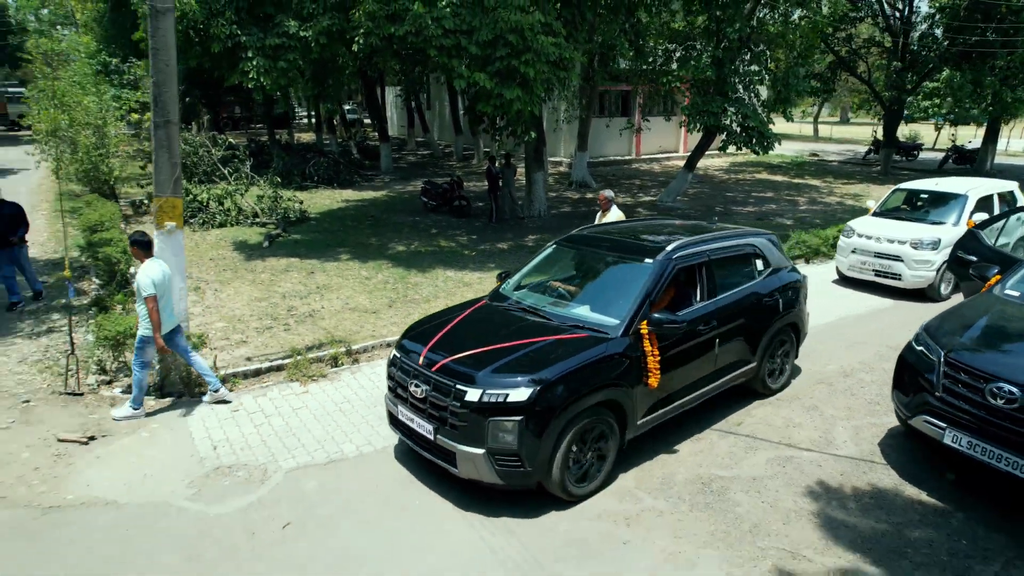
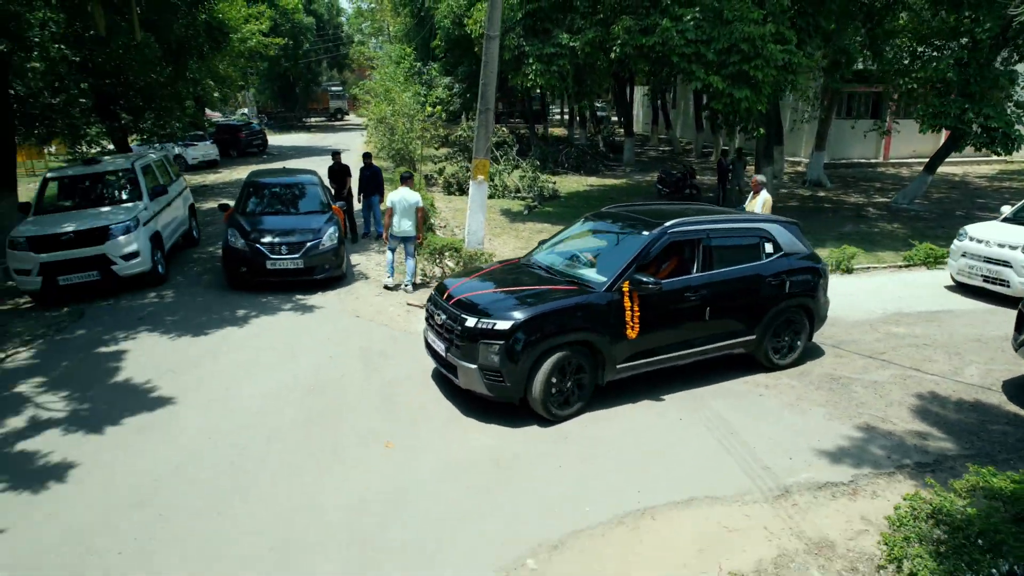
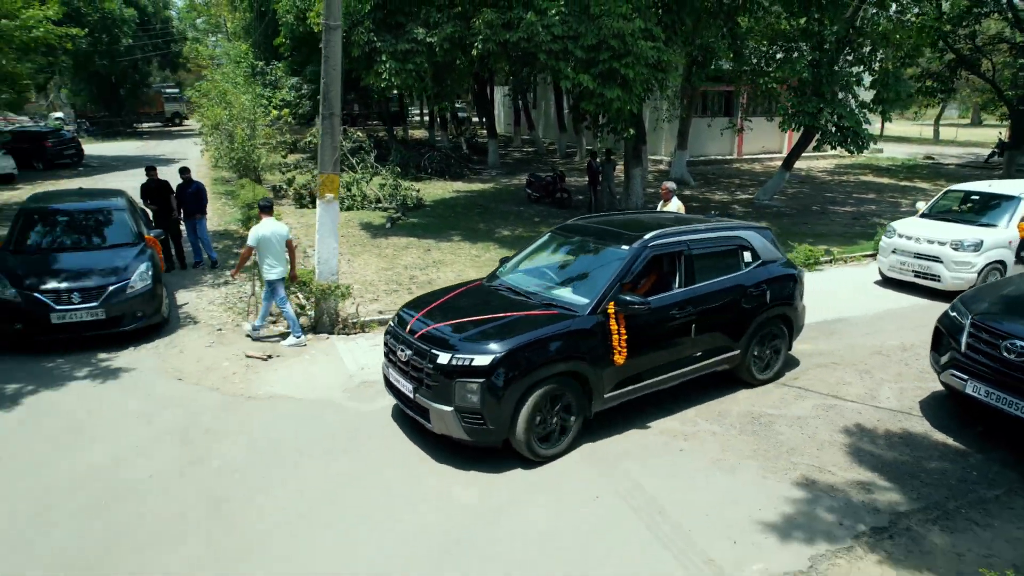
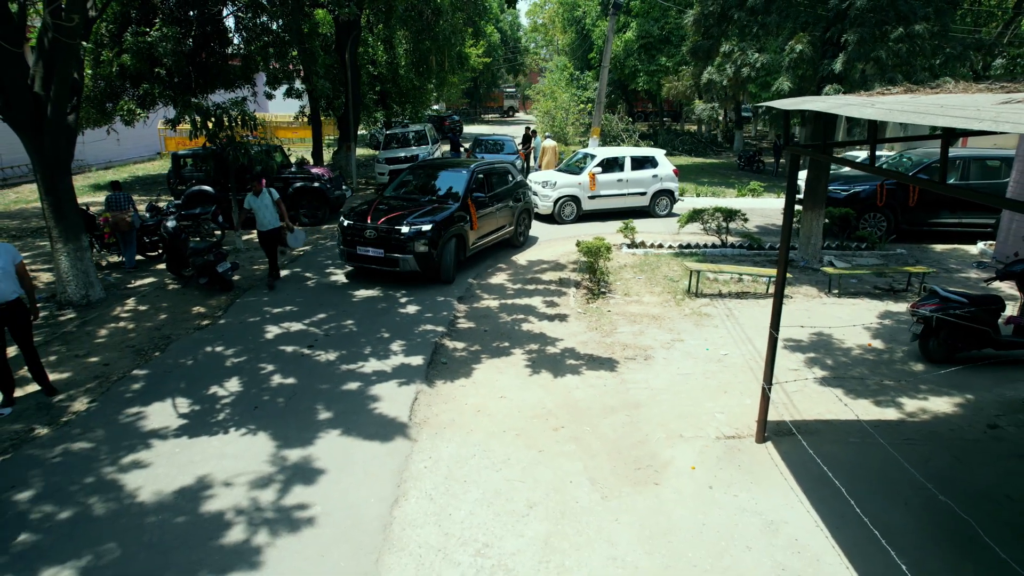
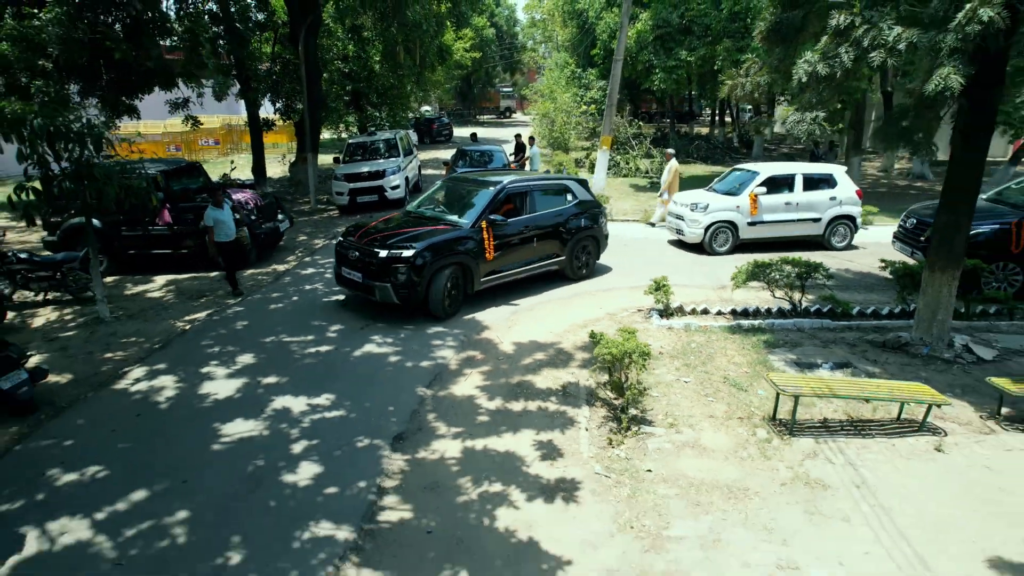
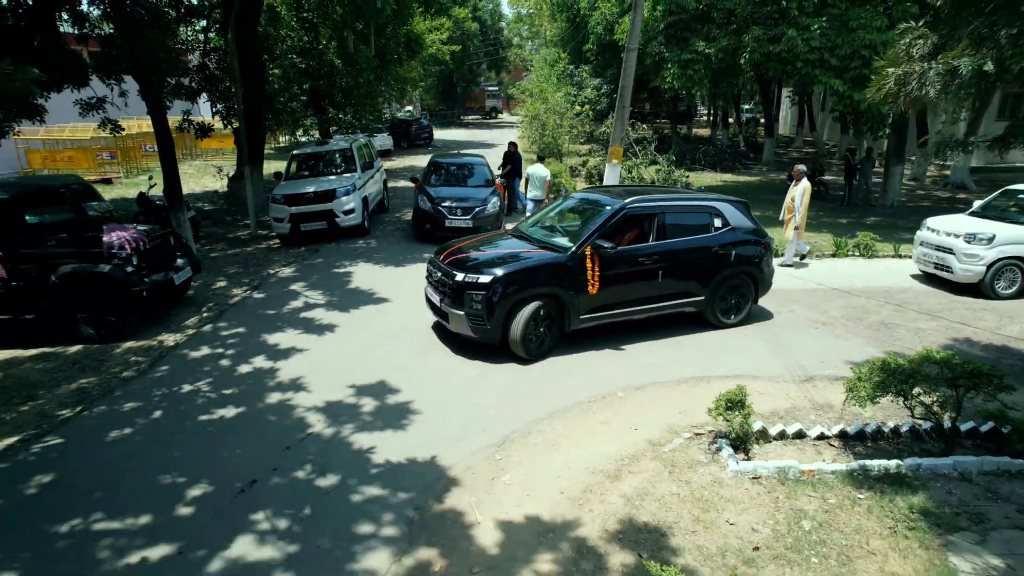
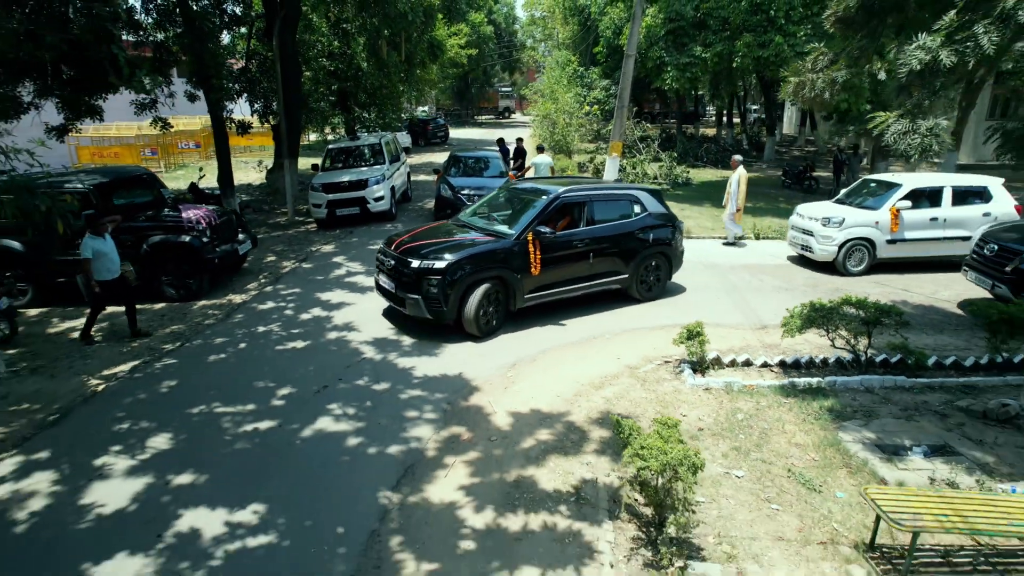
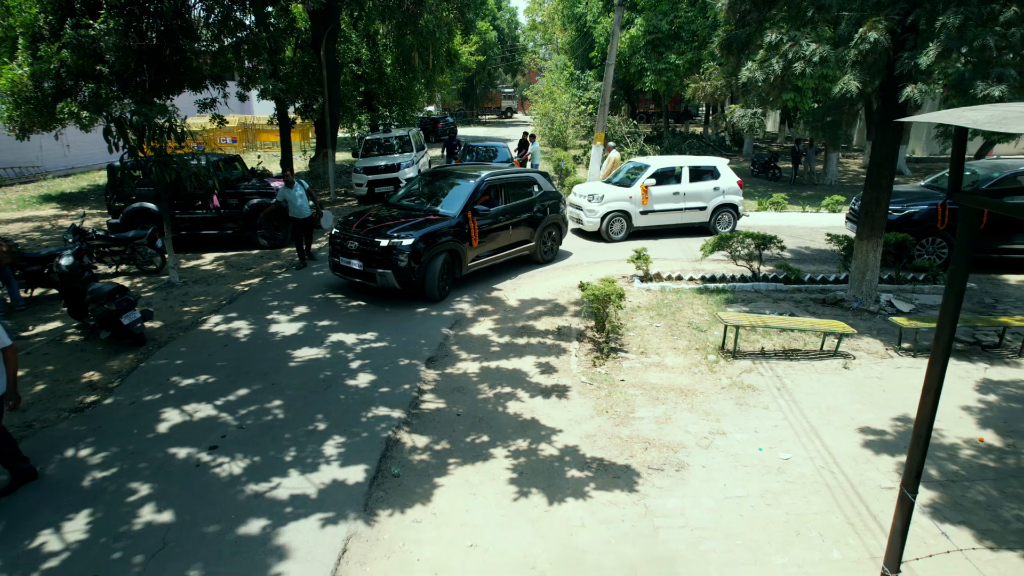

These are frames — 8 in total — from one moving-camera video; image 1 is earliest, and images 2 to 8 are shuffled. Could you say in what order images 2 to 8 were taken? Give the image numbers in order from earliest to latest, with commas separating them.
3, 2, 6, 7, 5, 8, 4
